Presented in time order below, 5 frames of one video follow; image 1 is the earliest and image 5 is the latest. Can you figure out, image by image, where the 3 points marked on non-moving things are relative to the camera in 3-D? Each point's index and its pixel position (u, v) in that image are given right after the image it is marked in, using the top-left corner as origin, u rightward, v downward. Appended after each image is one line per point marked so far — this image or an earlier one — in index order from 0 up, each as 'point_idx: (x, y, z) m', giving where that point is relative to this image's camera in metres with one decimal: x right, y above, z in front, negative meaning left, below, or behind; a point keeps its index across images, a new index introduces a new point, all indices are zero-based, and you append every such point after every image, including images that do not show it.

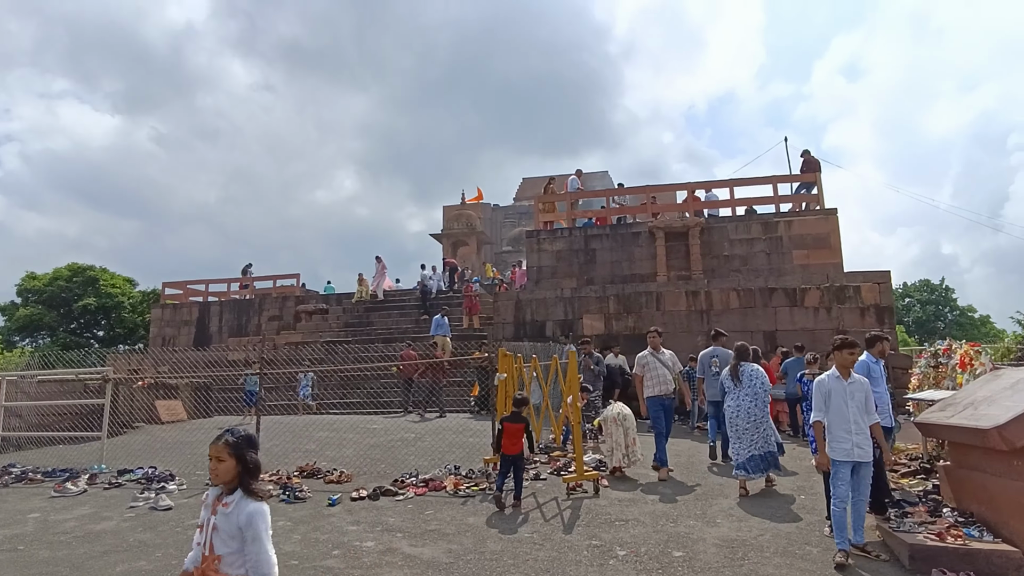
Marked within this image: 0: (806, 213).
0: (+5.8, +1.5, +12.1) m
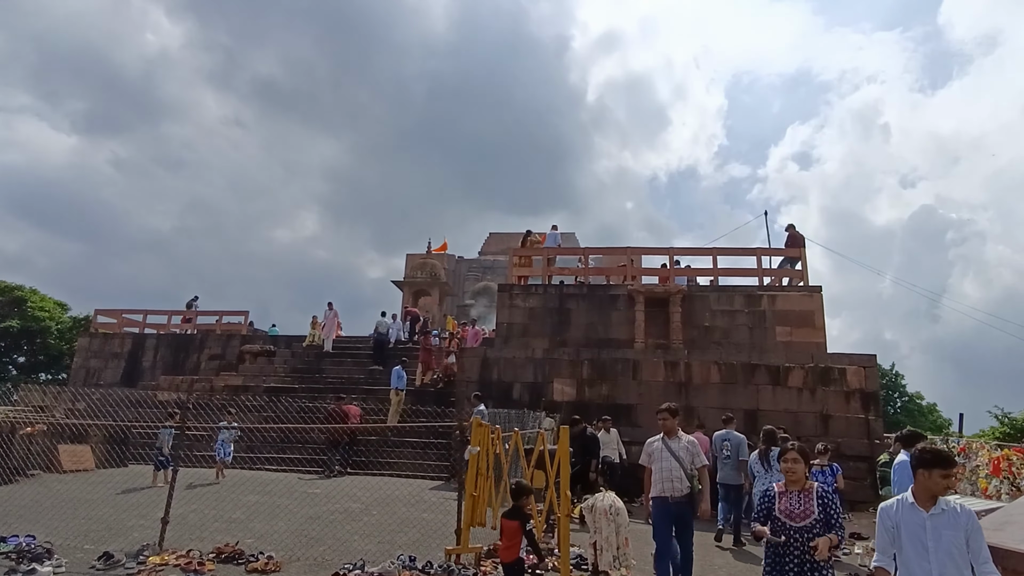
0: (+5.3, 0.0, +11.7) m
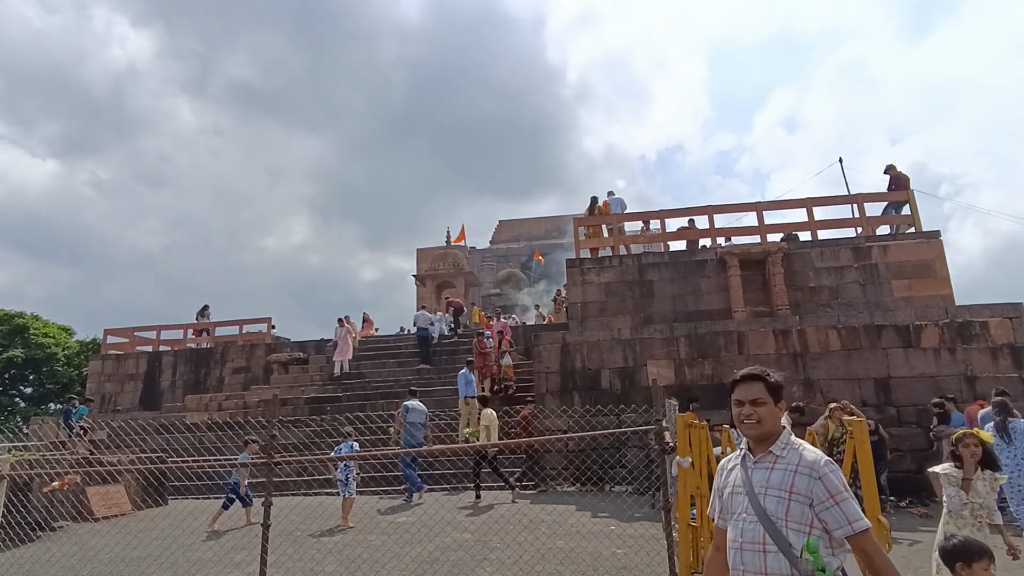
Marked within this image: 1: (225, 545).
0: (+6.6, +0.9, +10.2) m
1: (-2.8, -2.5, +6.0) m
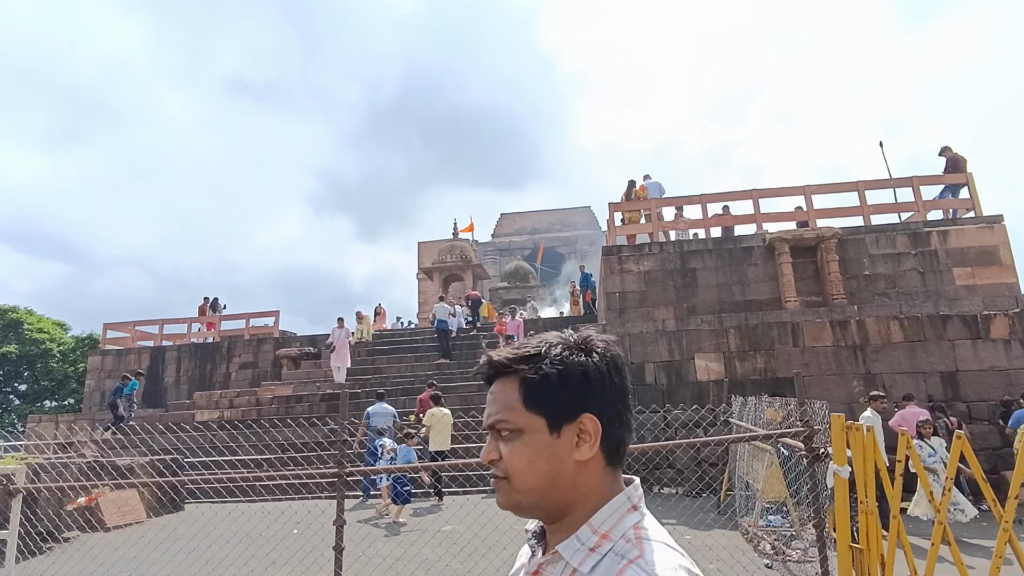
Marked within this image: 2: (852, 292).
0: (+7.1, +1.1, +9.6) m
1: (-2.2, -2.4, +5.3) m
2: (+5.4, -0.1, +9.6) m
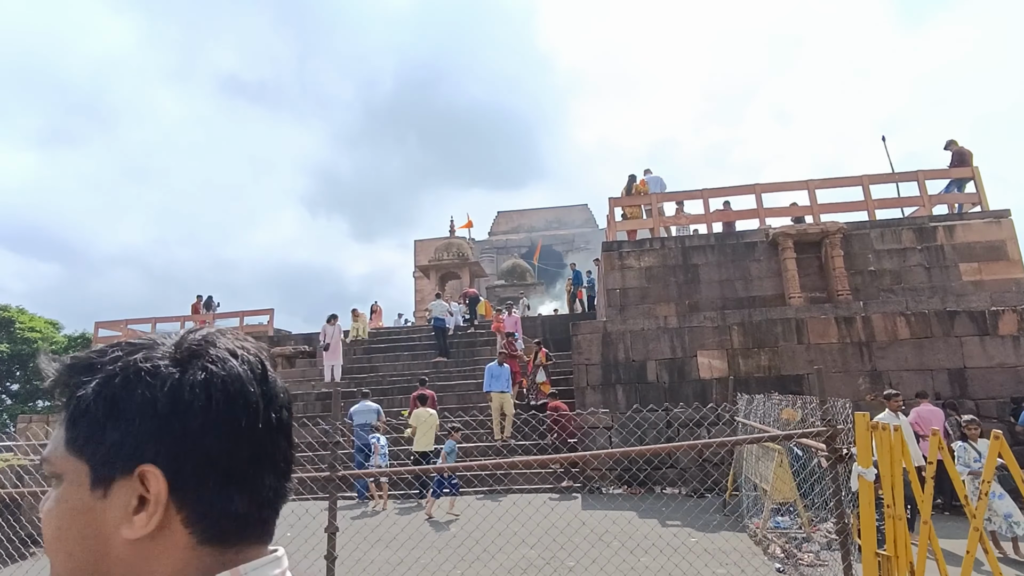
0: (+7.1, +1.1, +9.4) m
1: (-2.2, -2.3, +5.1) m
2: (+5.4, 0.0, +9.4) m
